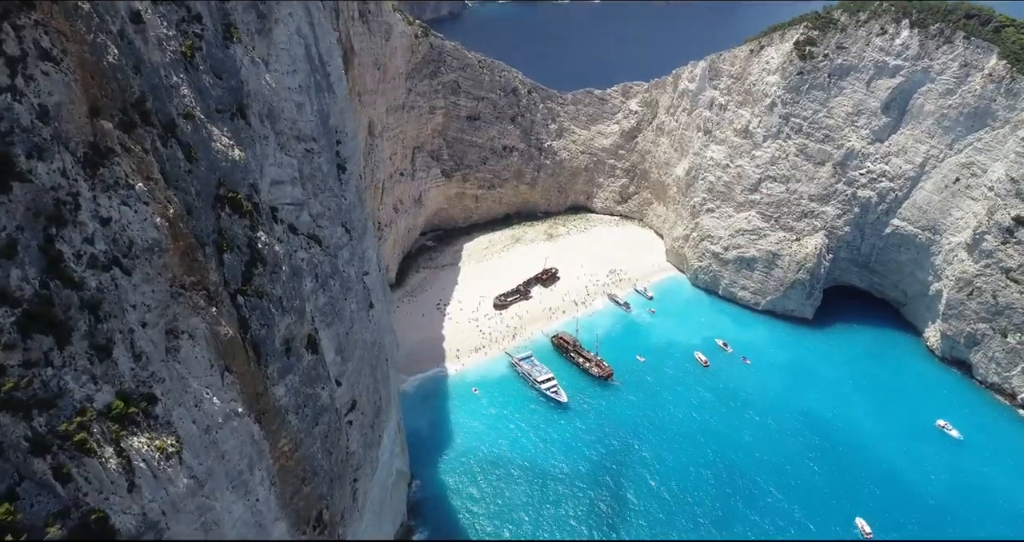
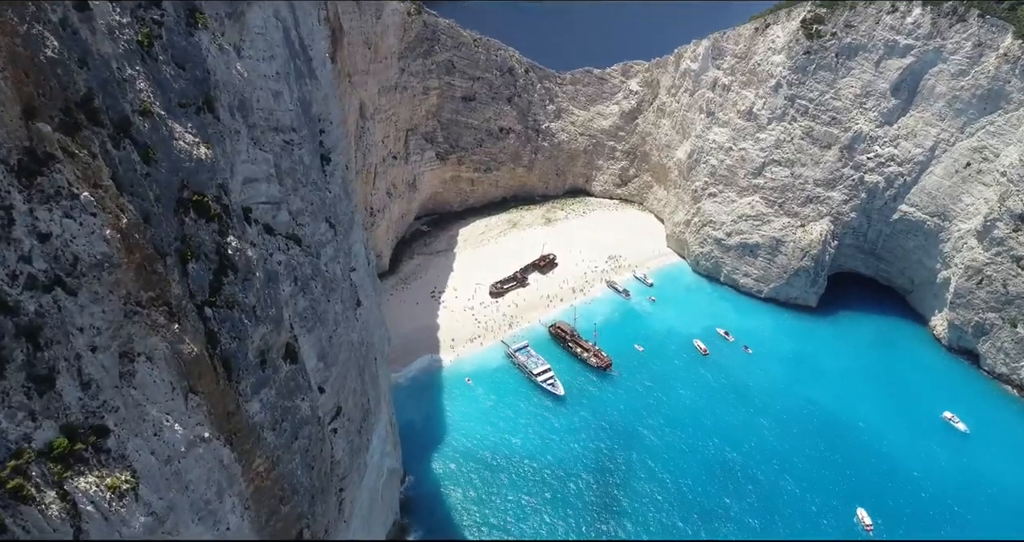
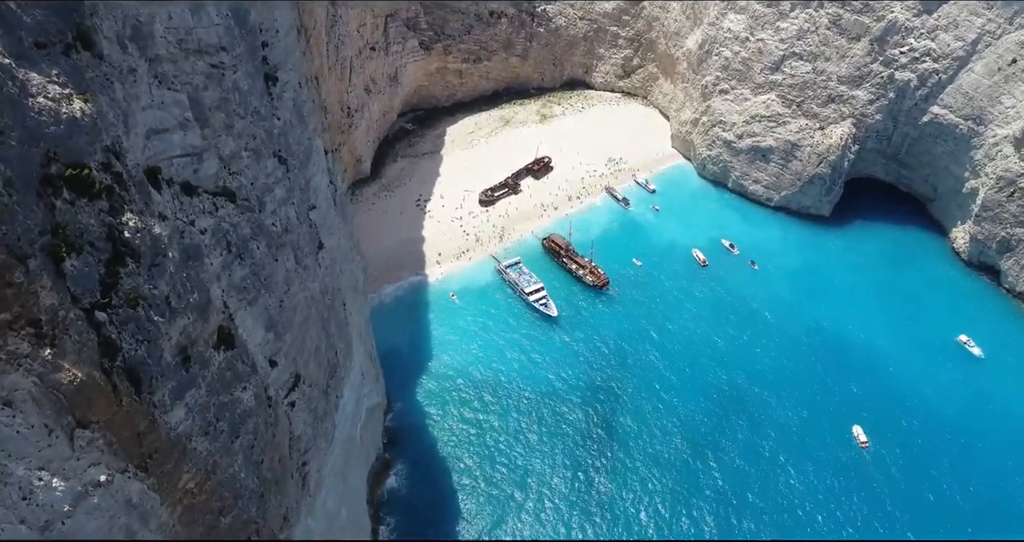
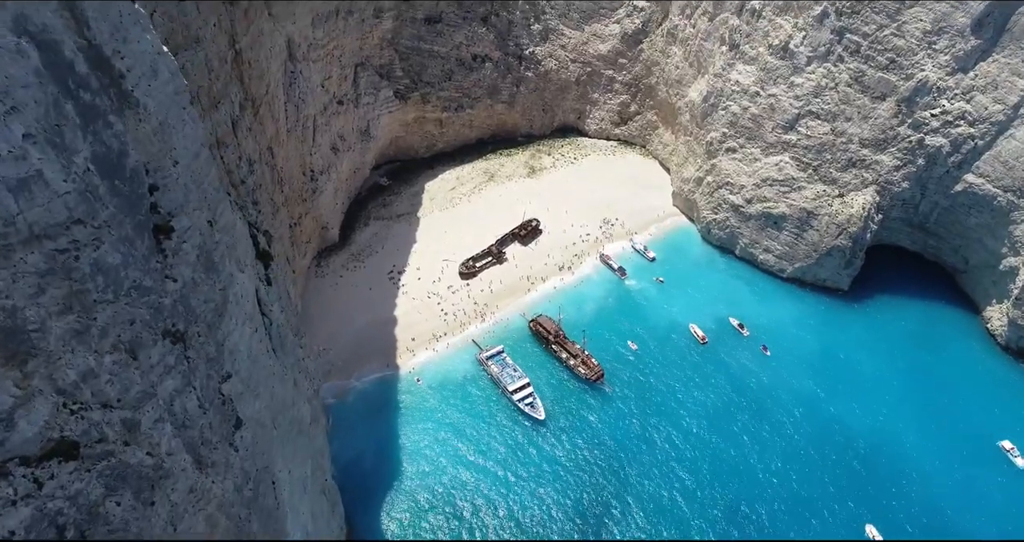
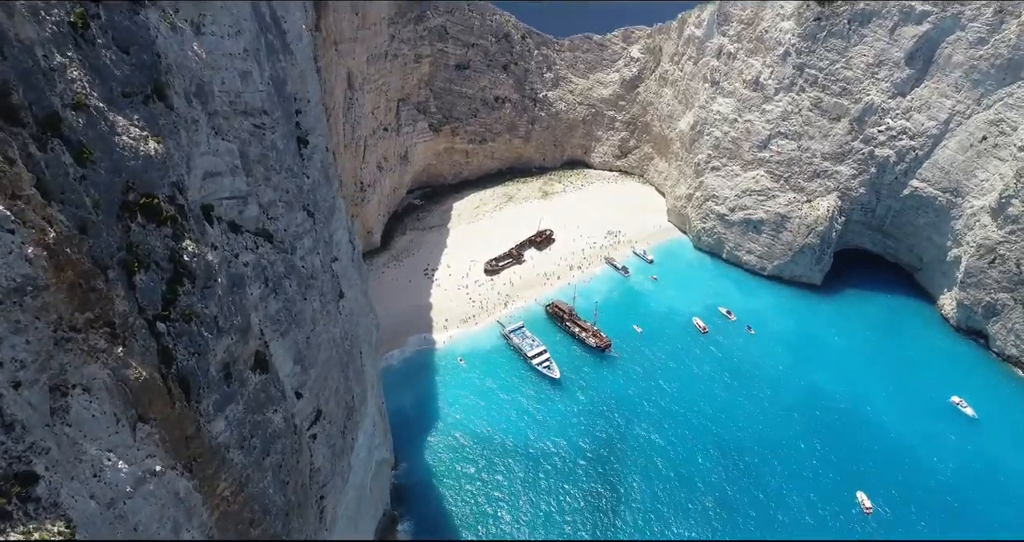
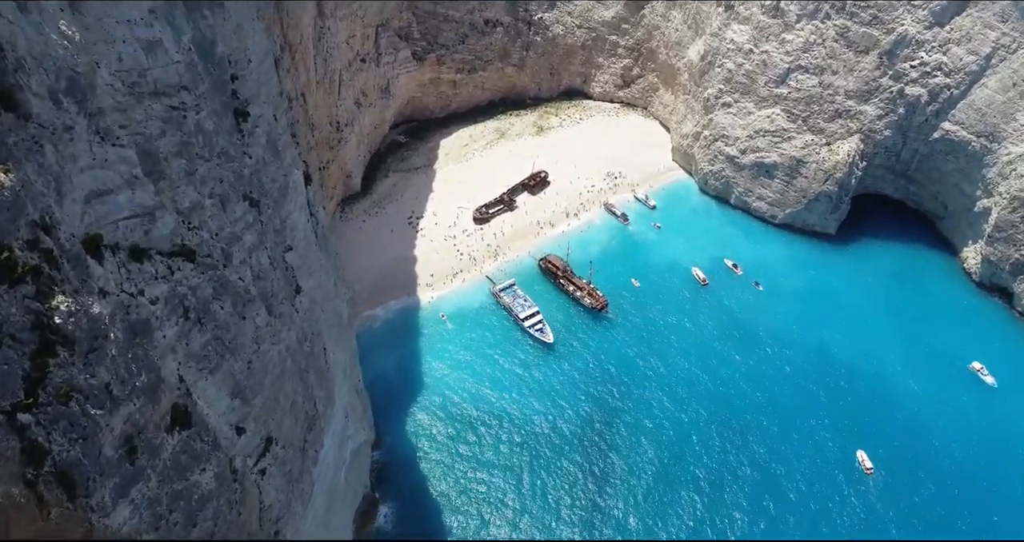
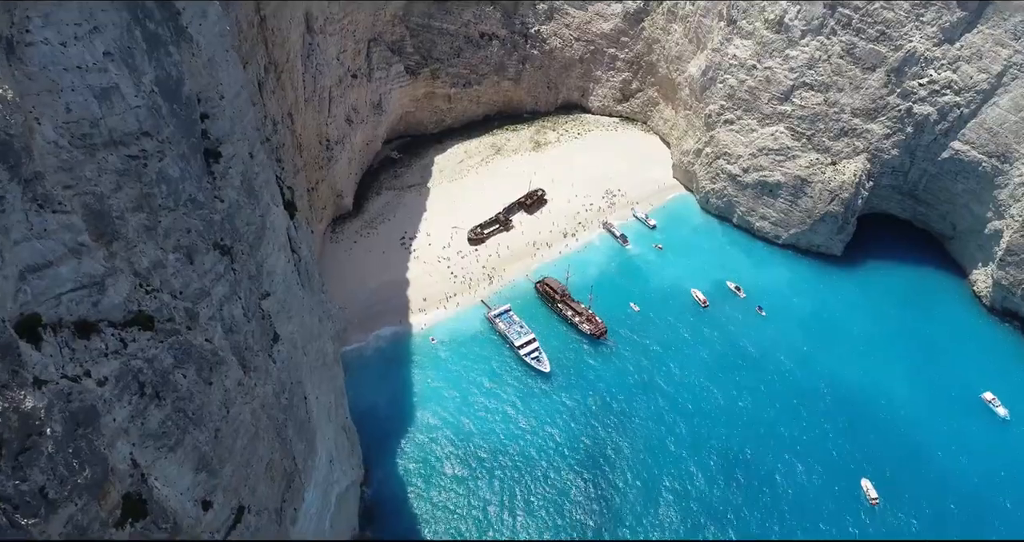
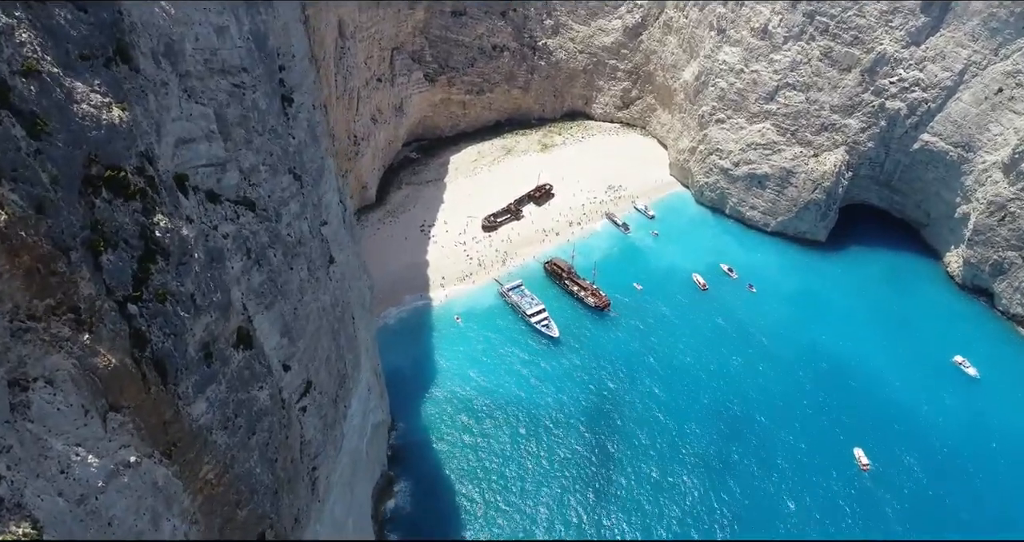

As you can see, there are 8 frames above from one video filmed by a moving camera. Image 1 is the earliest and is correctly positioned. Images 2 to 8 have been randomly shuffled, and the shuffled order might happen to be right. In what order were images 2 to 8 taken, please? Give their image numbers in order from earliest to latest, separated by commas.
2, 5, 8, 3, 6, 7, 4
